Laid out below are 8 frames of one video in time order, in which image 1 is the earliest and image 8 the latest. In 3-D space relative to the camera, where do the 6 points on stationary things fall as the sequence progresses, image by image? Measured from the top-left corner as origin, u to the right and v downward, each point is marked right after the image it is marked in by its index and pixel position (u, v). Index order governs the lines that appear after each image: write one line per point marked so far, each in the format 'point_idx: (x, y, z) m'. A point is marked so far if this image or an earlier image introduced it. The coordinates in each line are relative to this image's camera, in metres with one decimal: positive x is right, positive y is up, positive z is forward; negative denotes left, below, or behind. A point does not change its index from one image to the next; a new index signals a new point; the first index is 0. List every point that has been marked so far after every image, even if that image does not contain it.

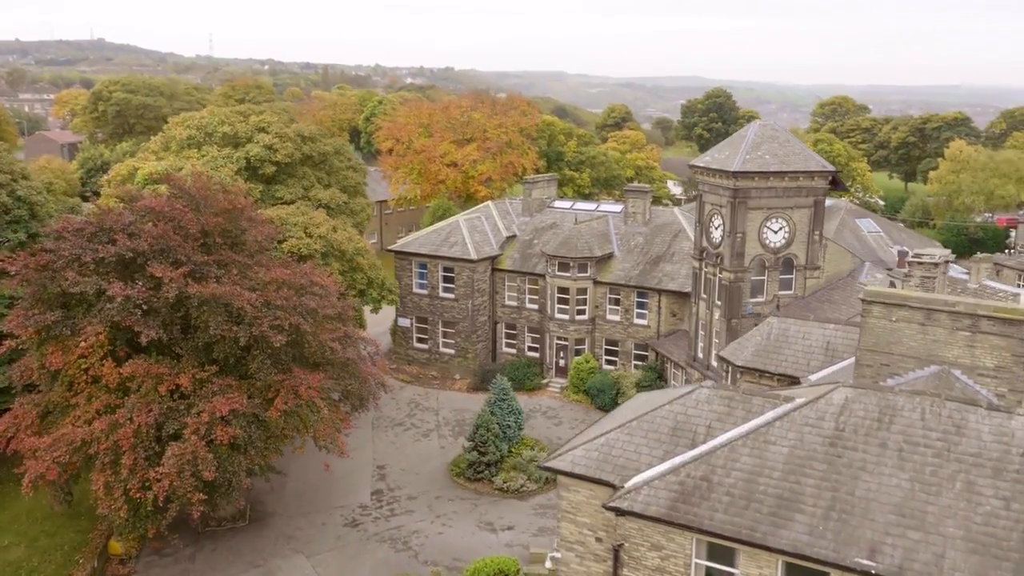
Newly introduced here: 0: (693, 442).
0: (+3.9, -3.3, +19.1) m
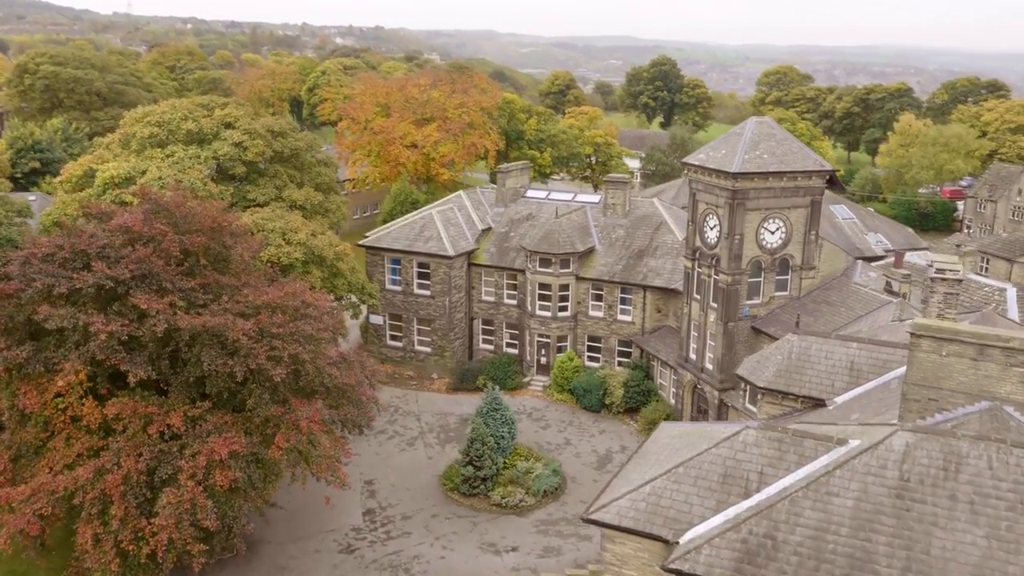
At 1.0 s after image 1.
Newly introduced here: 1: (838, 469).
0: (+4.8, -4.1, +18.2) m
1: (+6.4, -3.6, +17.6) m
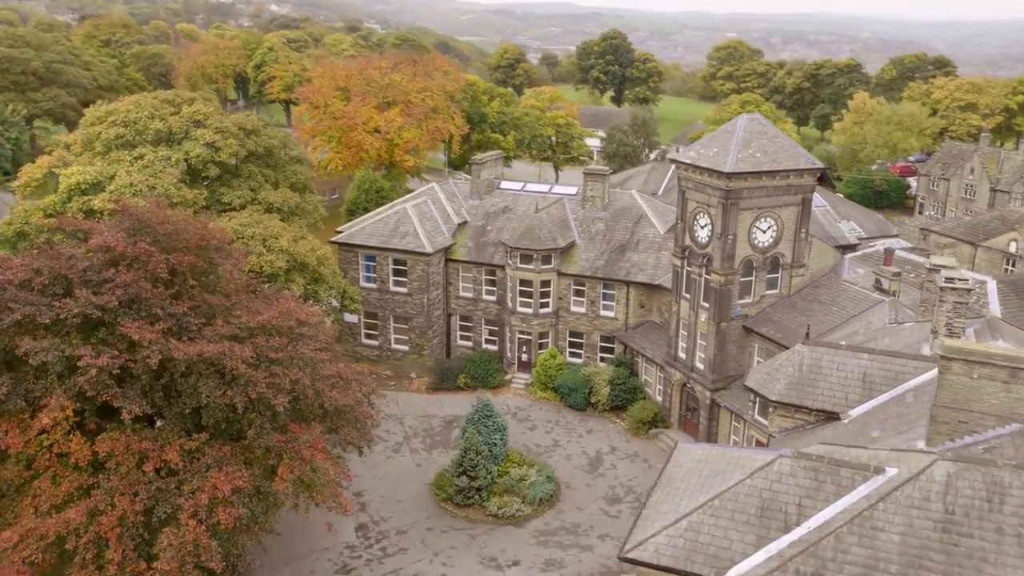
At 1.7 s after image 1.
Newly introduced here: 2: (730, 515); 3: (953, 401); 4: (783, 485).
0: (+5.5, -4.7, +17.8) m
1: (+7.2, -4.1, +17.3) m
2: (+4.5, -4.6, +18.2) m
3: (+9.6, -2.5, +19.4) m
4: (+5.7, -4.1, +18.5) m
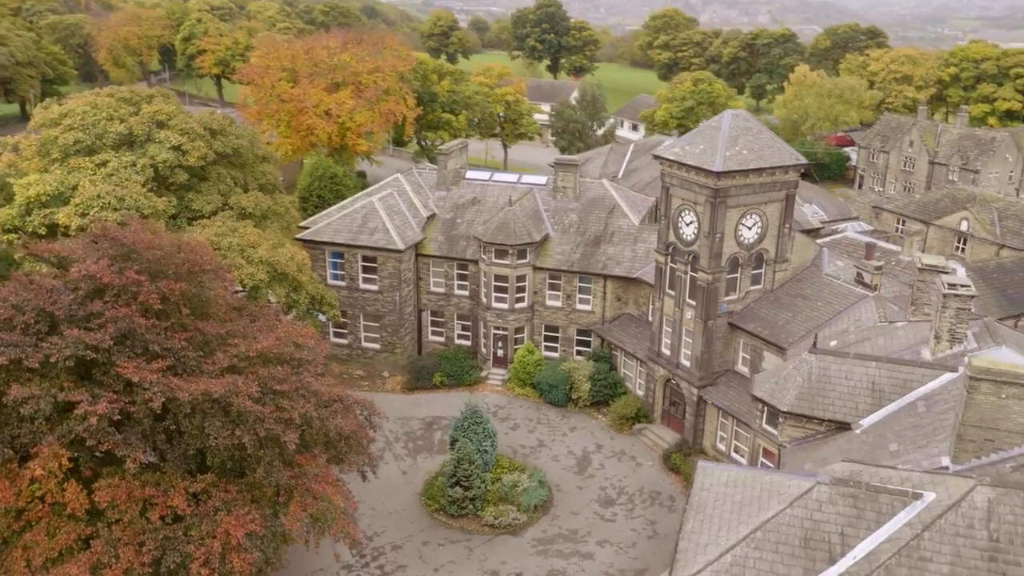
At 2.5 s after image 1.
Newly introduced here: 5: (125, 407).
0: (+6.3, -5.3, +17.7) m
1: (+8.1, -4.7, +17.4) m
2: (+5.3, -5.2, +18.1) m
3: (+10.3, -2.9, +19.6) m
4: (+6.5, -4.7, +18.4) m
5: (-8.6, -2.6, +19.7) m
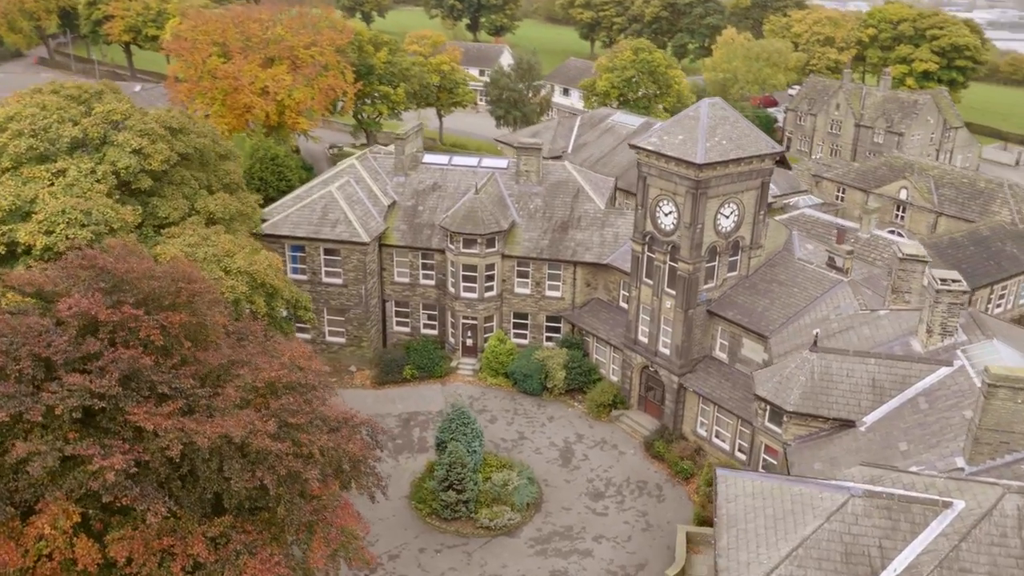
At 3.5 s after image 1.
0: (+7.4, -5.7, +18.2) m
1: (+9.1, -5.1, +17.9) m
2: (+6.3, -5.7, +18.4) m
3: (+11.0, -3.1, +20.3) m
4: (+7.4, -5.0, +18.8) m
5: (-7.7, -3.5, +18.6) m
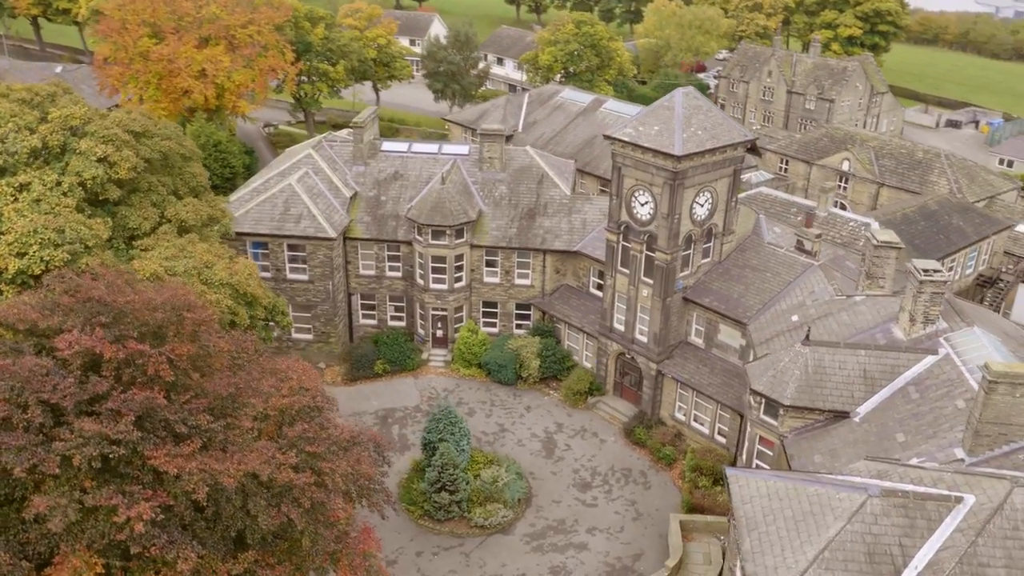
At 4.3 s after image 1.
0: (+8.2, -5.9, +18.9) m
1: (+9.9, -5.3, +18.8) m
2: (+7.1, -5.9, +19.1) m
3: (+11.5, -3.1, +21.3) m
4: (+8.1, -5.2, +19.6) m
5: (-7.0, -4.3, +17.9) m
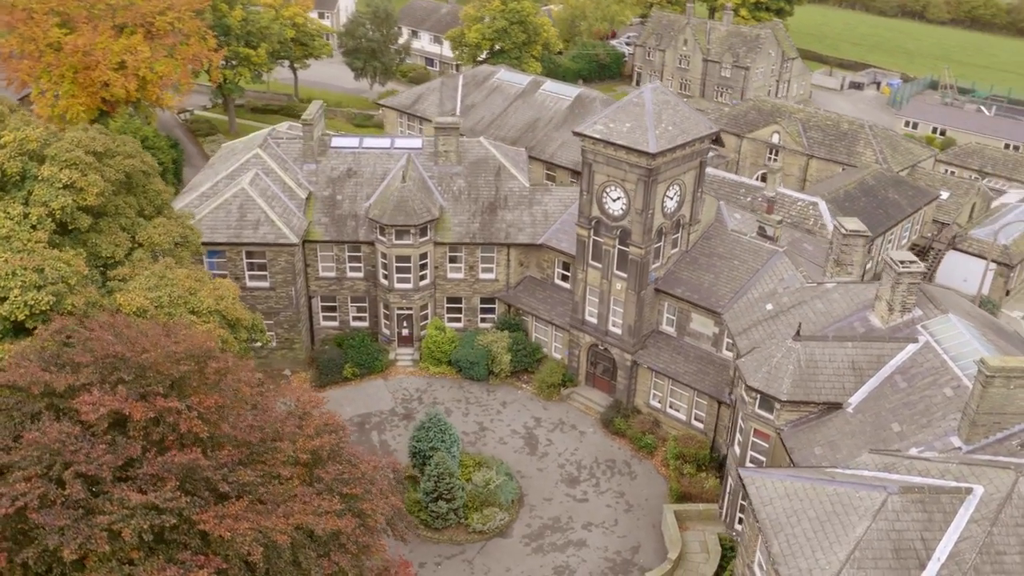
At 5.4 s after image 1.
0: (+9.3, -6.2, +20.1) m
1: (+10.9, -5.4, +20.2) m
2: (+8.2, -6.2, +20.2) m
3: (+12.2, -3.1, +22.7) m
4: (+9.1, -5.5, +20.7) m
5: (-5.7, -5.4, +17.3) m
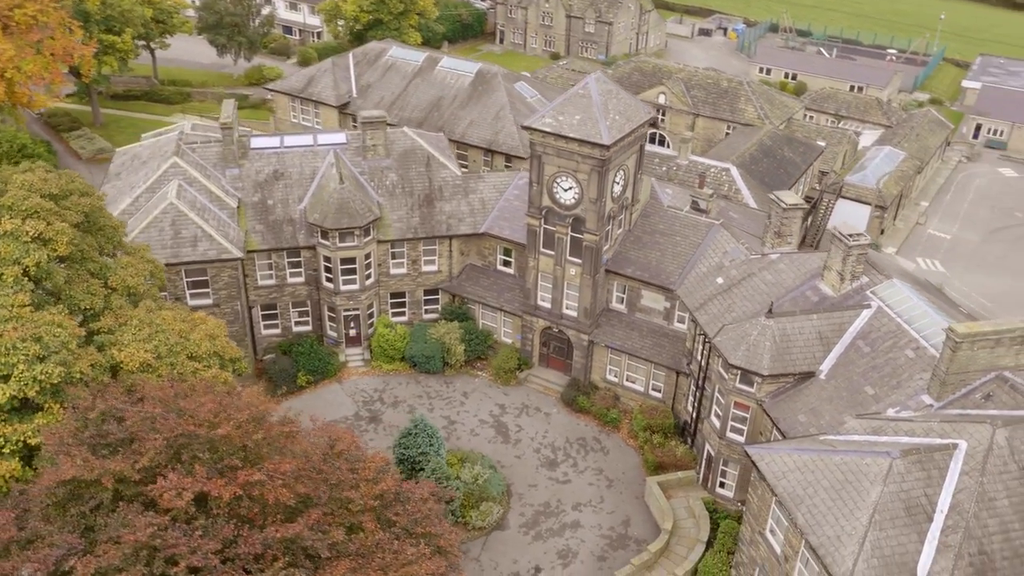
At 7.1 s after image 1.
0: (+10.7, -5.9, +22.9) m
1: (+12.3, -4.9, +23.2) m
2: (+9.7, -6.0, +22.8) m
3: (+12.9, -2.3, +25.7) m
4: (+10.4, -5.1, +23.4) m
5: (-3.5, -6.7, +17.4) m
